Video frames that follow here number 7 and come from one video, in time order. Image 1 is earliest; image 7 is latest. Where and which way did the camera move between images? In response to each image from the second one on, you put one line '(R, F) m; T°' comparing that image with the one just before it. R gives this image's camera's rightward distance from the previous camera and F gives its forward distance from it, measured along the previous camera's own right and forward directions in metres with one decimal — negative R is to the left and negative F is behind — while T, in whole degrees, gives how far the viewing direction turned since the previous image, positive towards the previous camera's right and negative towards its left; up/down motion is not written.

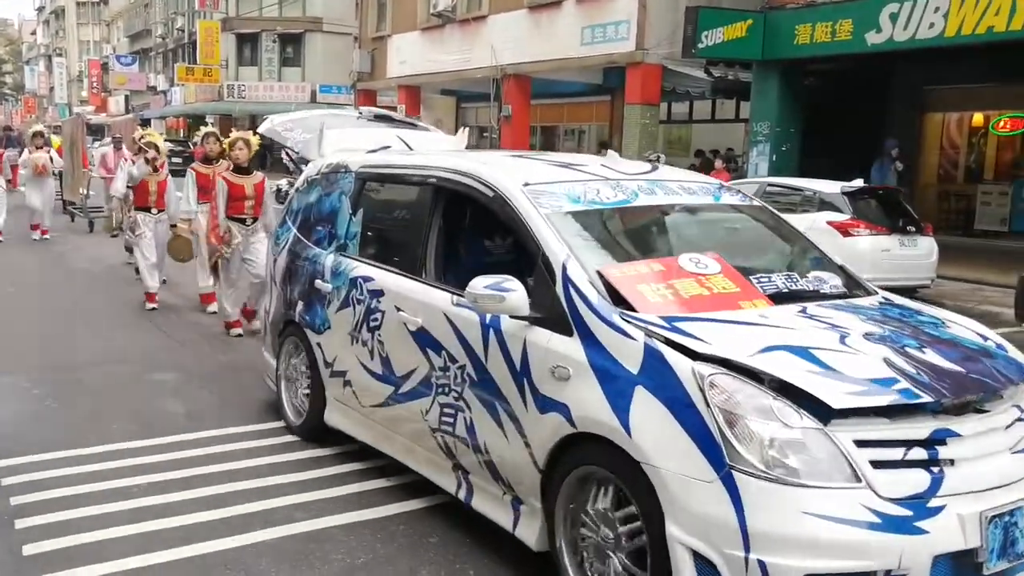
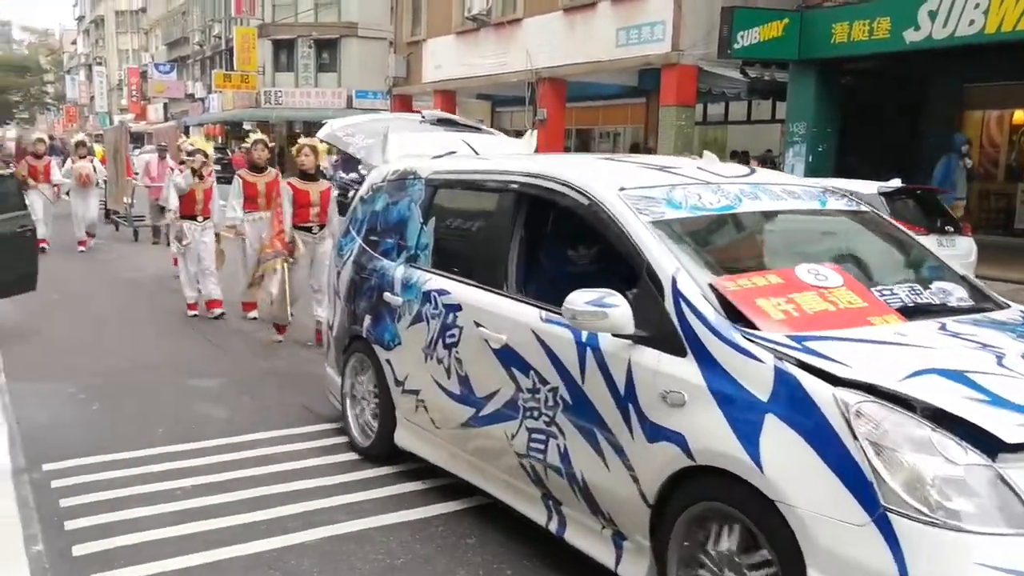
(-0.1, +0.2) m; -2°
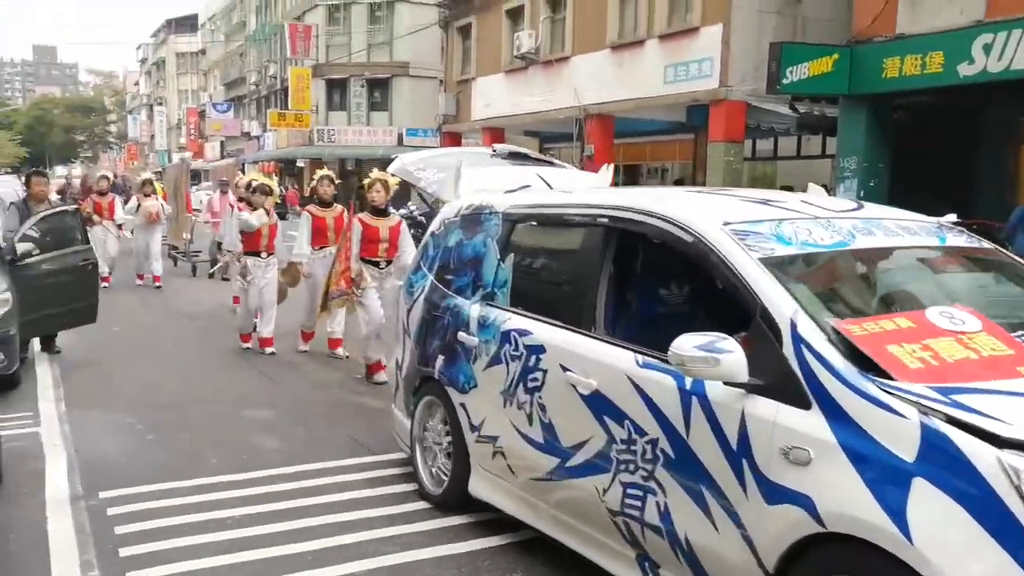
(-0.1, +0.2) m; -3°
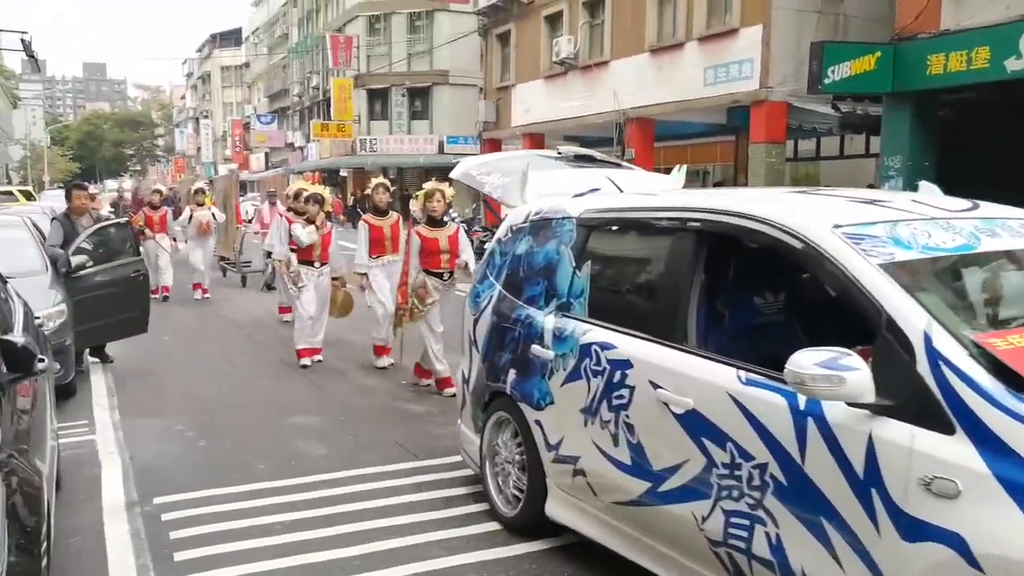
(-0.1, +0.2) m; -3°
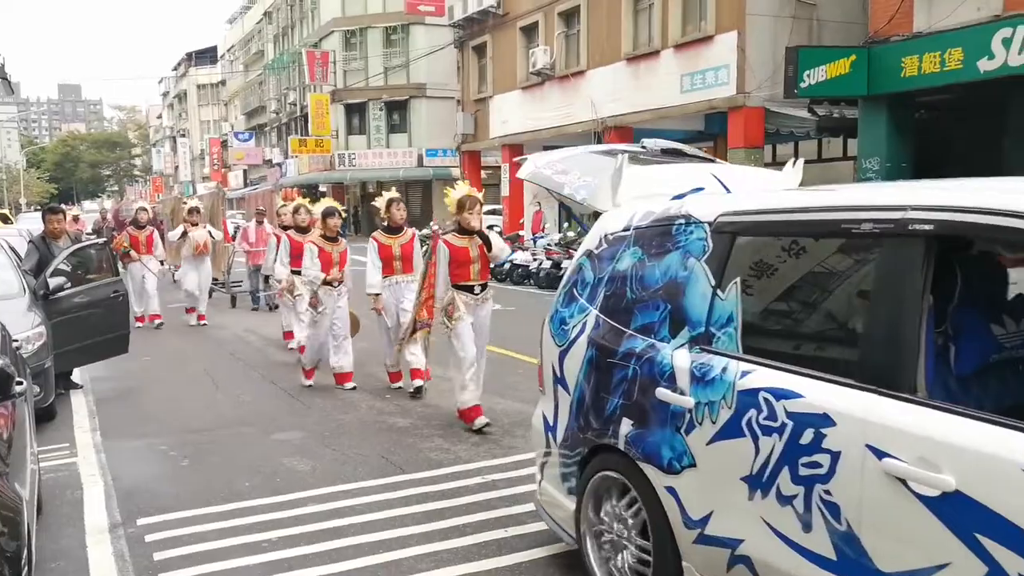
(-0.3, +0.7) m; +1°
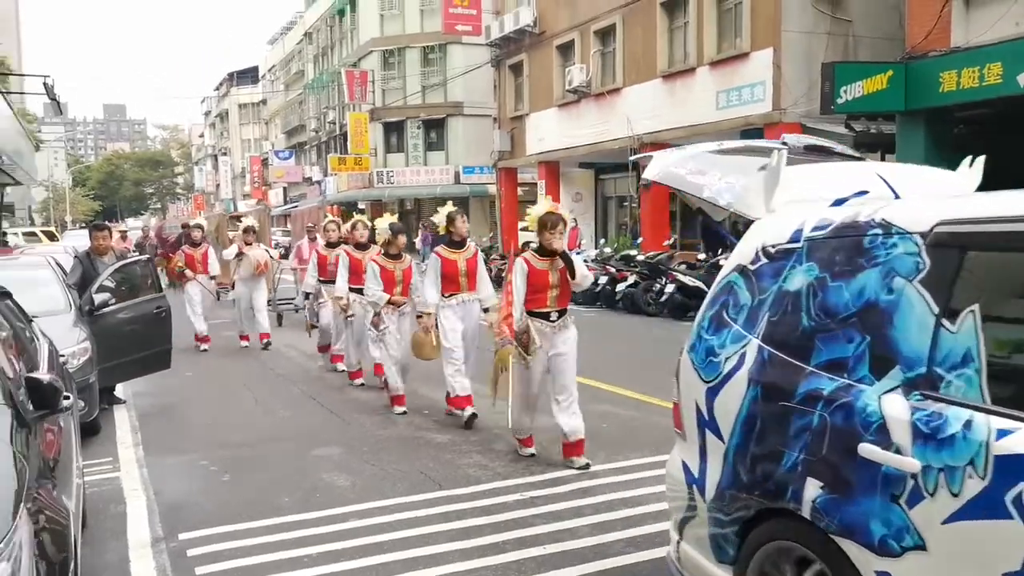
(-0.2, +0.5) m; -2°
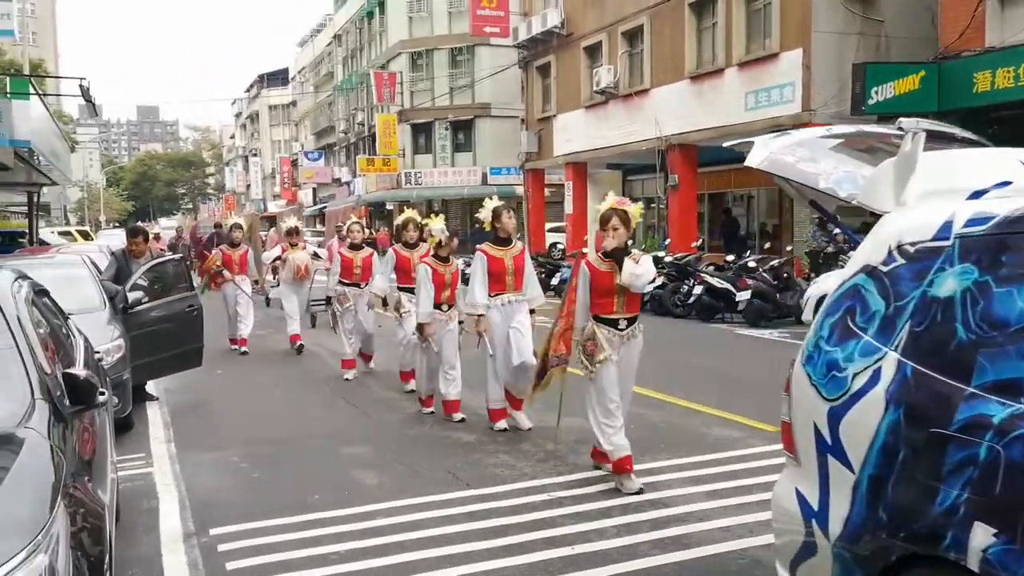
(+0.3, -1.0) m; -2°
